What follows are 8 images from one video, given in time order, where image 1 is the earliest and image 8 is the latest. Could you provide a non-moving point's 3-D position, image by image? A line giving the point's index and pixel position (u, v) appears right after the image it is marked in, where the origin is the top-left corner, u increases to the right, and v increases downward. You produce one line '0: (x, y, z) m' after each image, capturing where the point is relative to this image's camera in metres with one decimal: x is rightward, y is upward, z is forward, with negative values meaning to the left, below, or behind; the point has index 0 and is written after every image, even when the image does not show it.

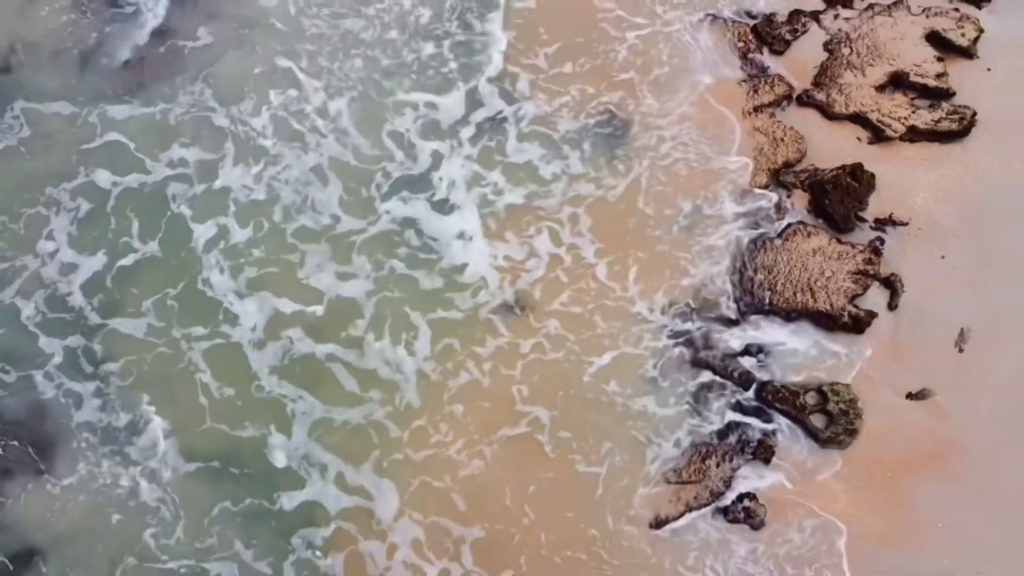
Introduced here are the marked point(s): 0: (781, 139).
0: (+4.7, +2.6, +16.5) m
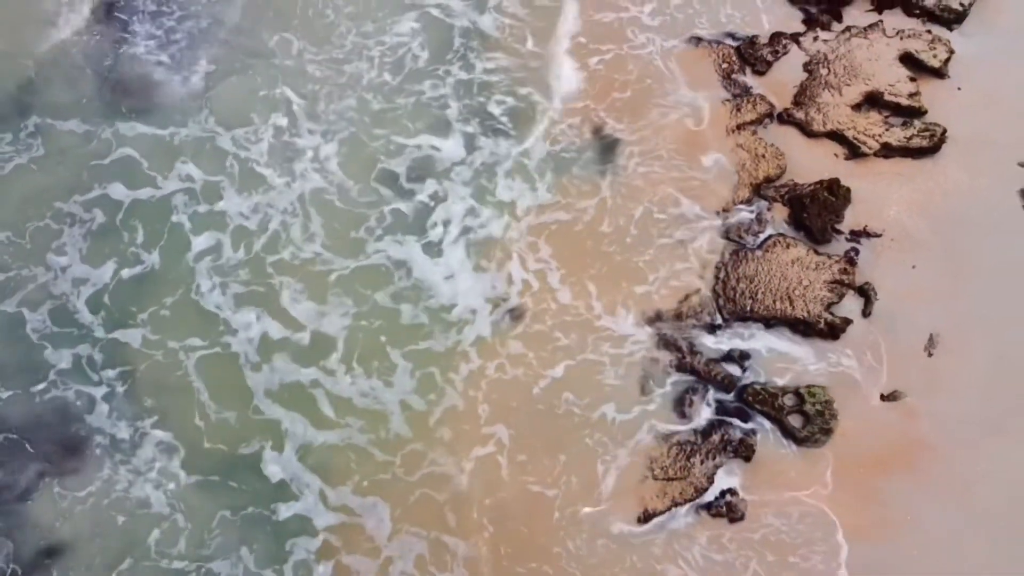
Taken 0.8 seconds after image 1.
0: (+4.6, +2.4, +17.4) m
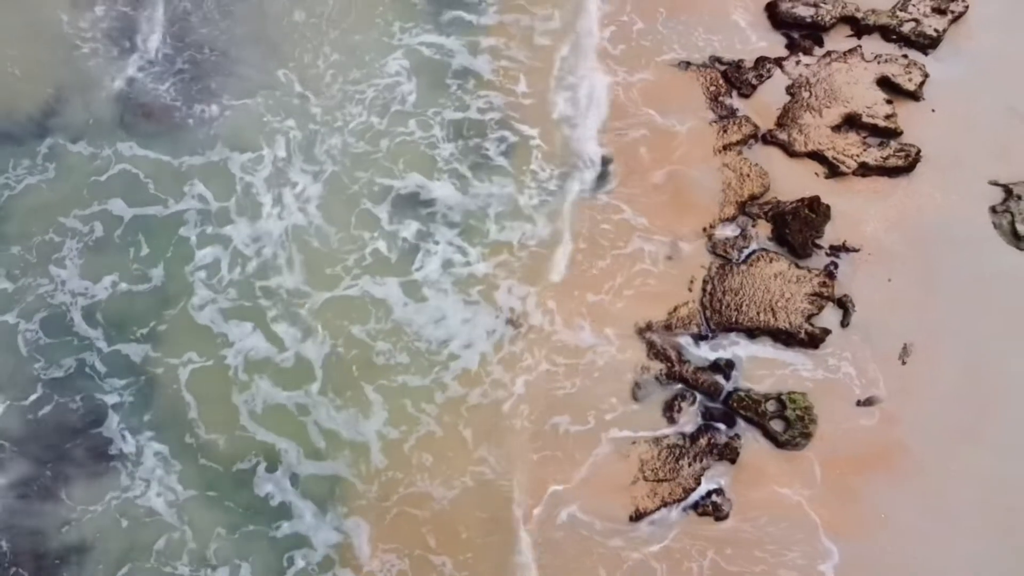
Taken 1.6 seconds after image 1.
0: (+4.6, +2.2, +18.4) m
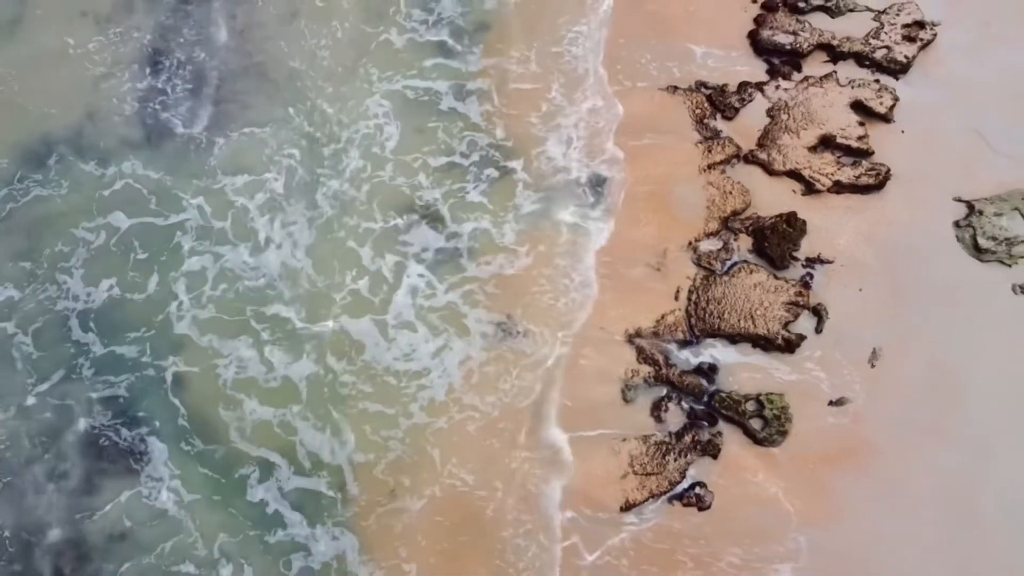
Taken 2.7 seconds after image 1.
0: (+4.6, +2.0, +19.8) m
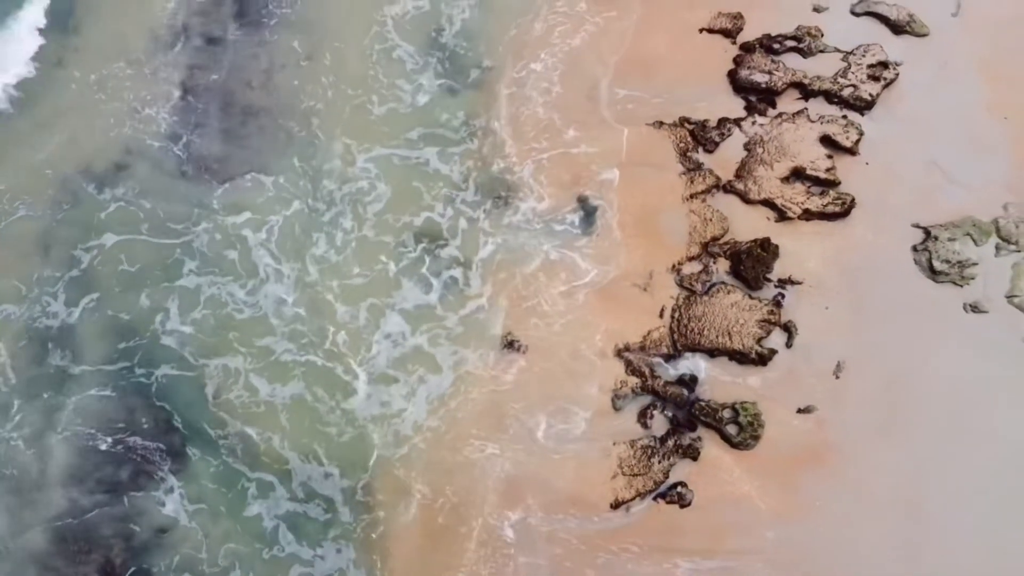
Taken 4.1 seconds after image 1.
0: (+4.6, +1.6, +21.9) m
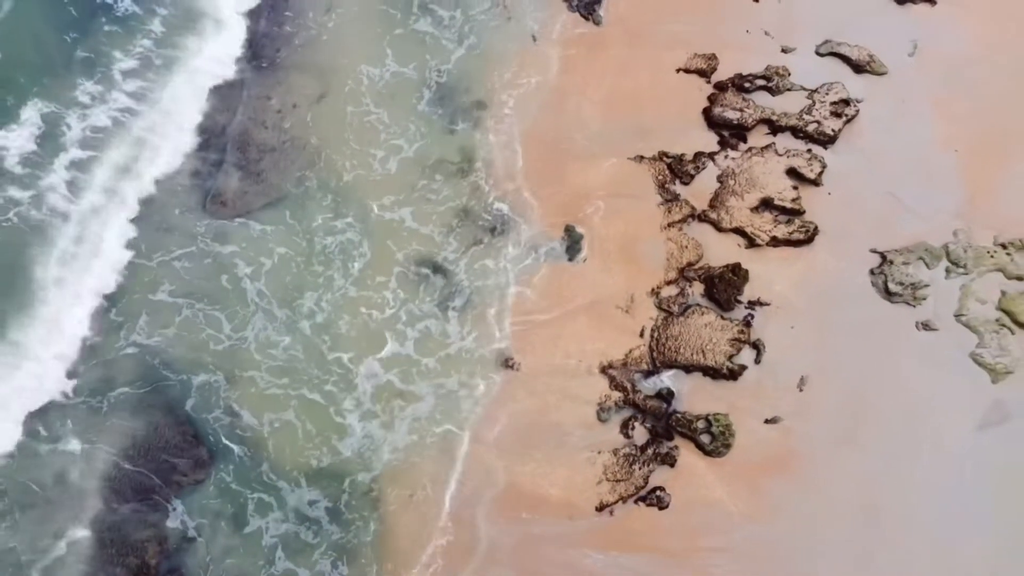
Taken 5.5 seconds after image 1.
0: (+4.4, +1.0, +24.0) m
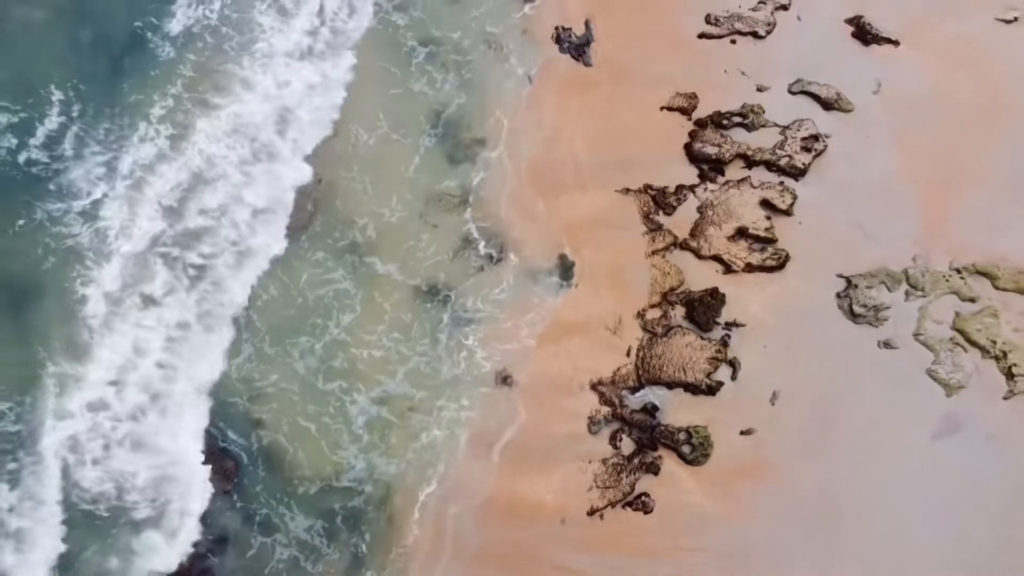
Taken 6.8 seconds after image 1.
0: (+4.4, +0.4, +26.3) m
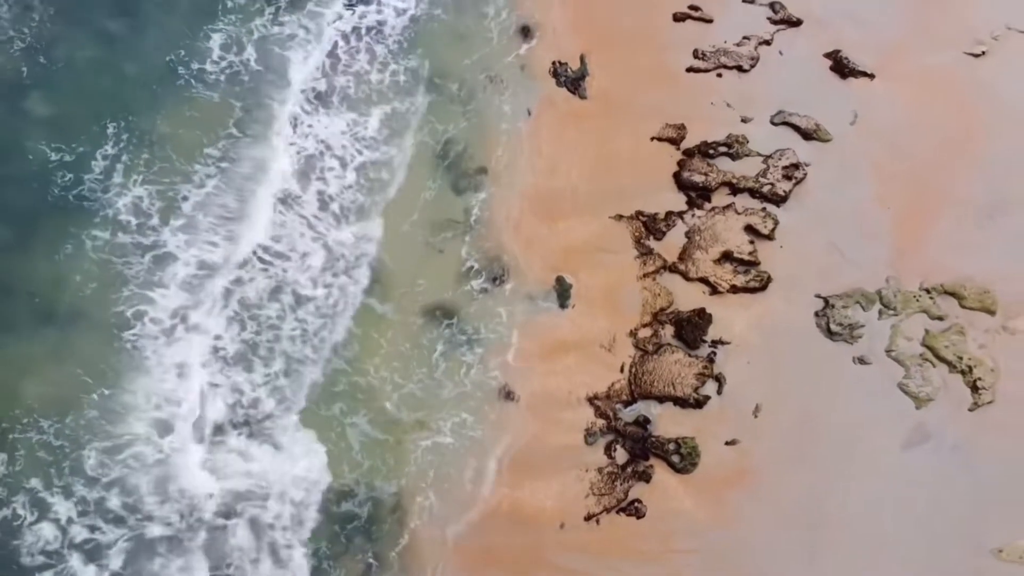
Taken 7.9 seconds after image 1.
0: (+4.4, -0.2, +28.3) m
